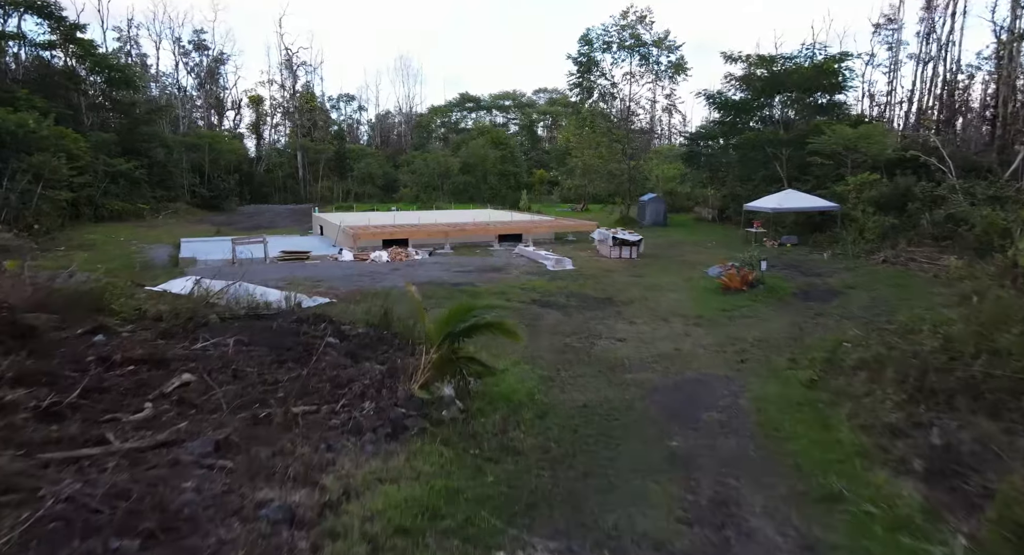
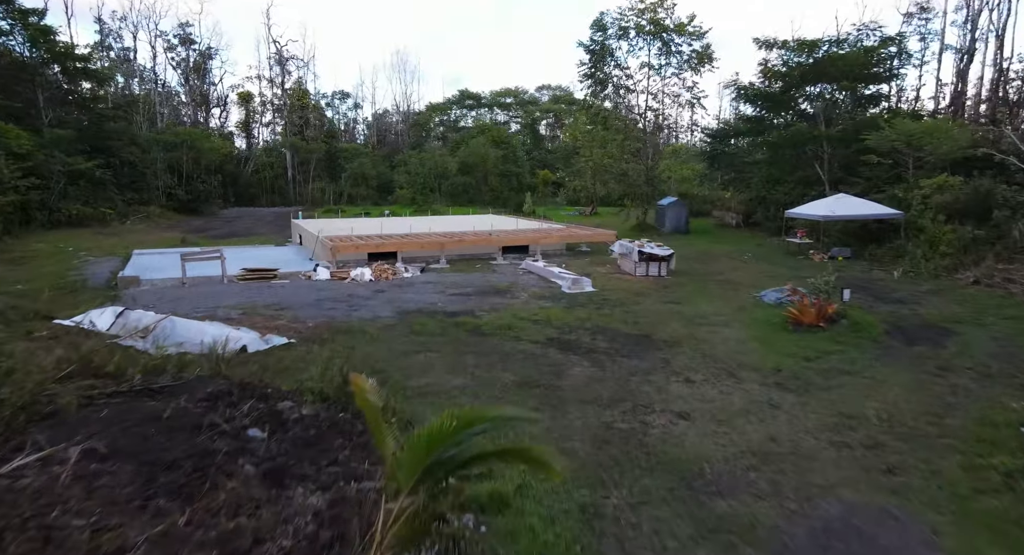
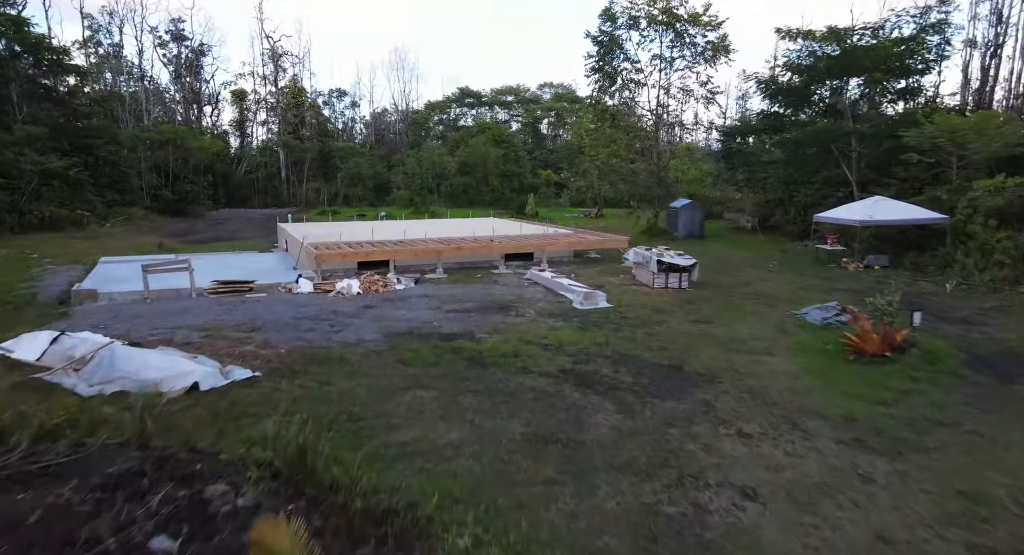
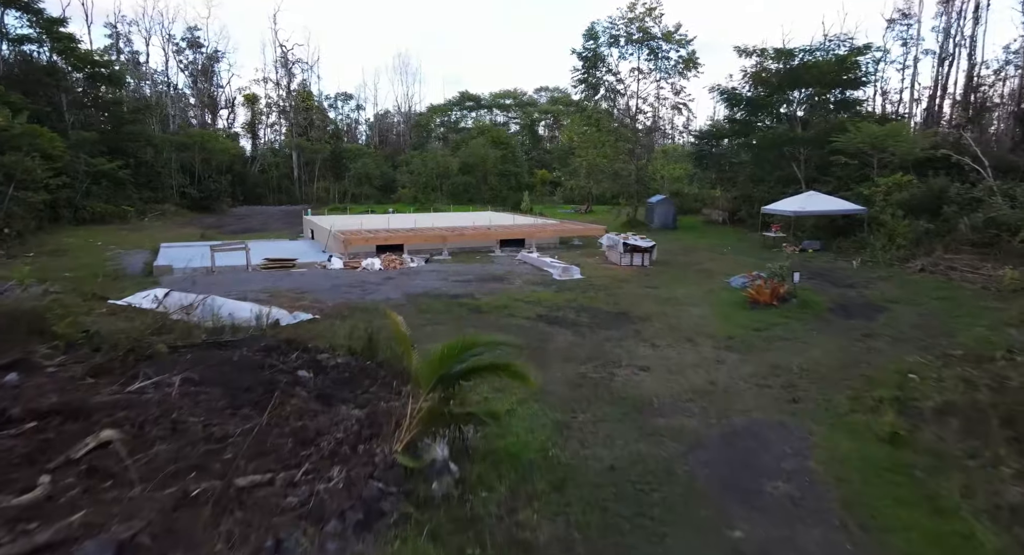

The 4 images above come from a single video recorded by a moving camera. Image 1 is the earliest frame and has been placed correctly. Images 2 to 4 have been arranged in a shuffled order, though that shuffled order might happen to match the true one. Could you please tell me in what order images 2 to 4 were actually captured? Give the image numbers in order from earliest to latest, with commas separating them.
4, 2, 3
